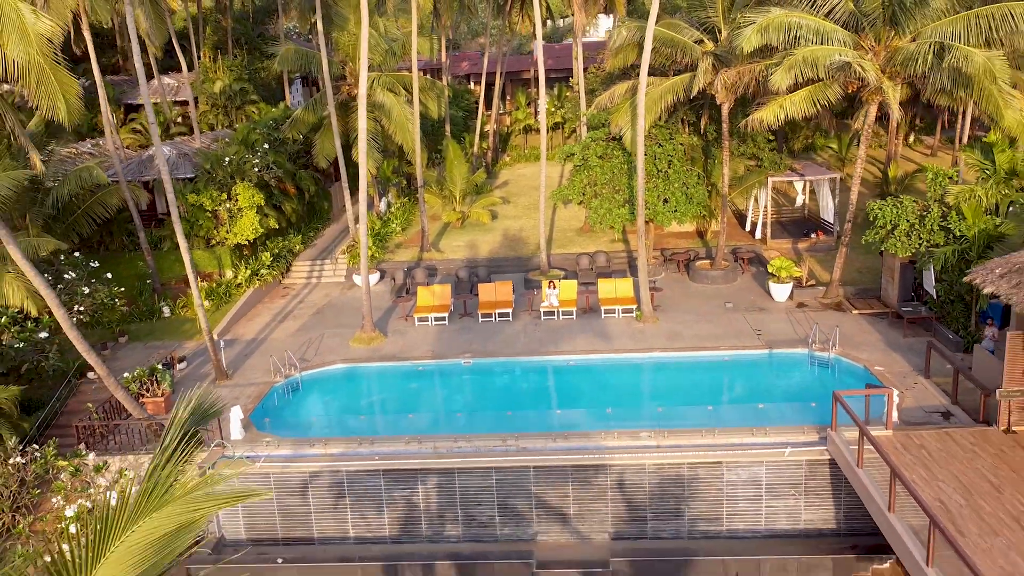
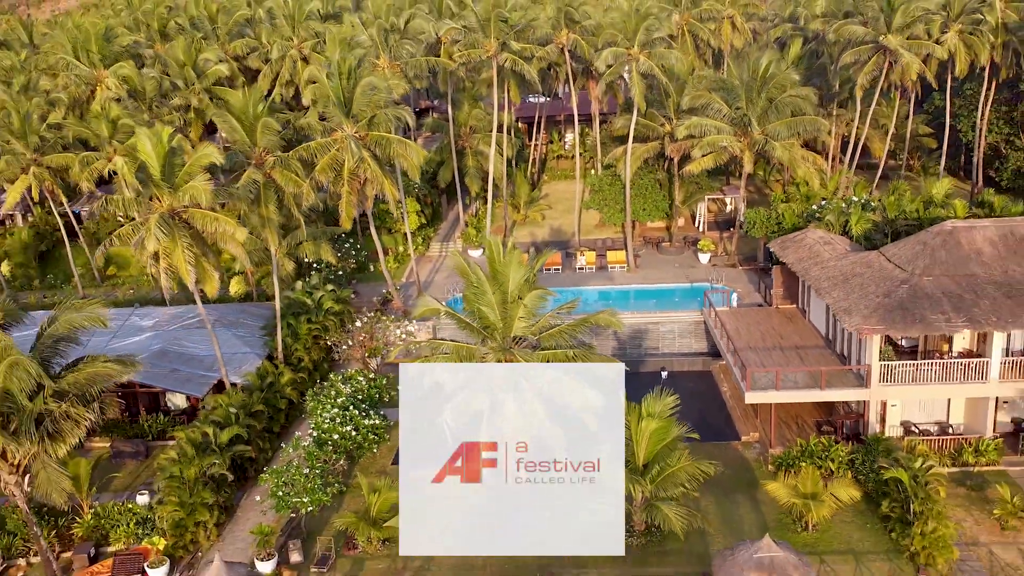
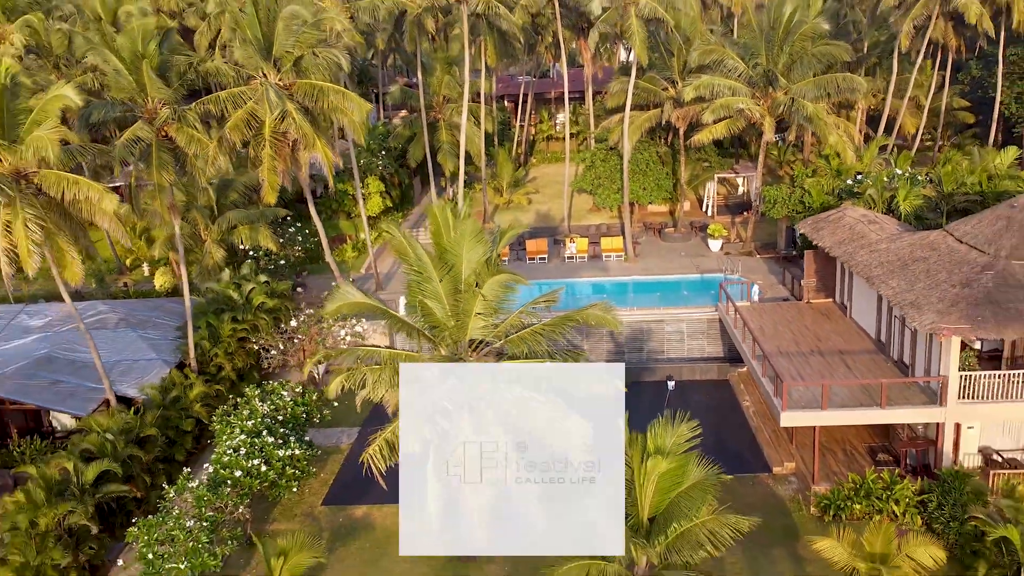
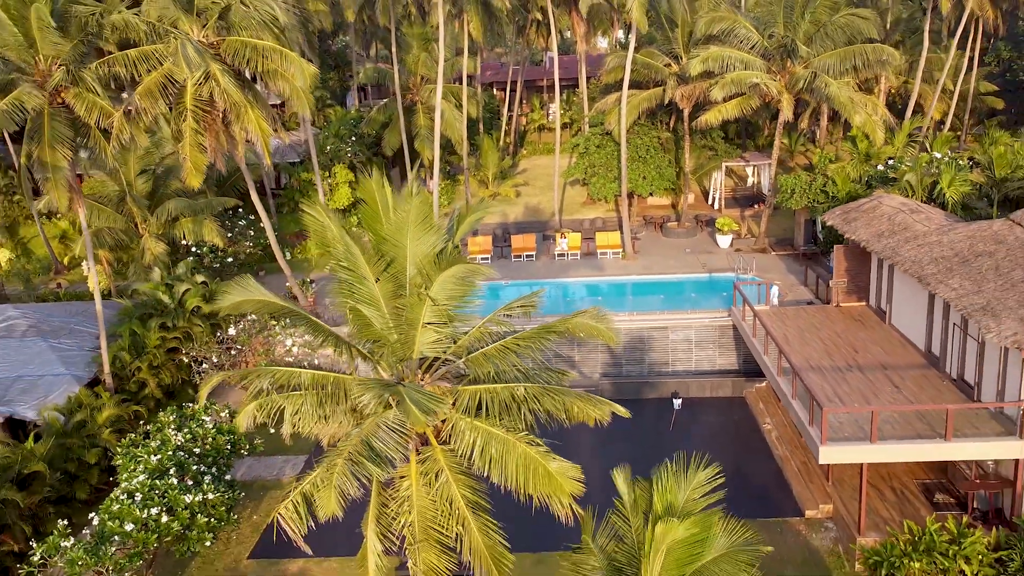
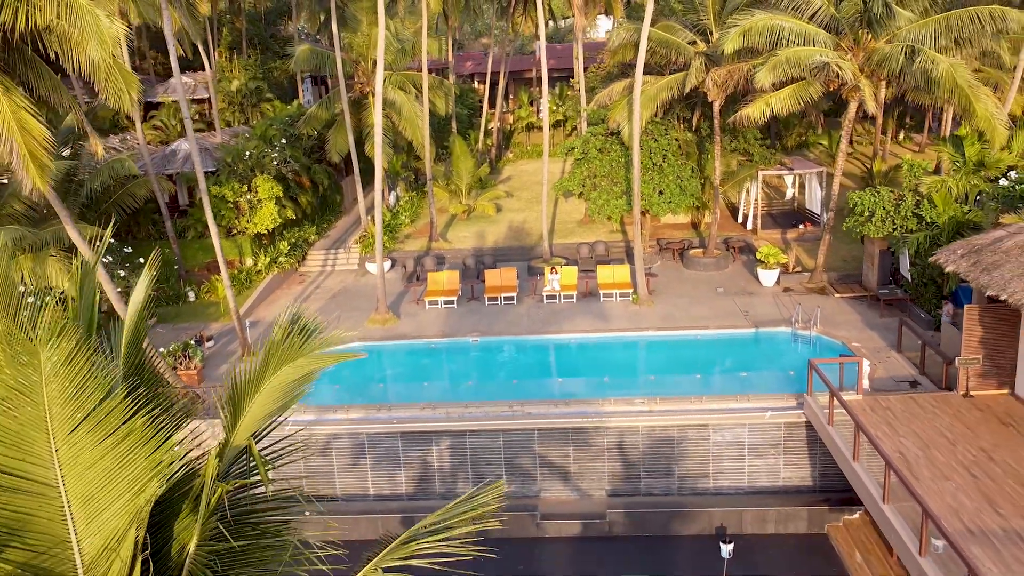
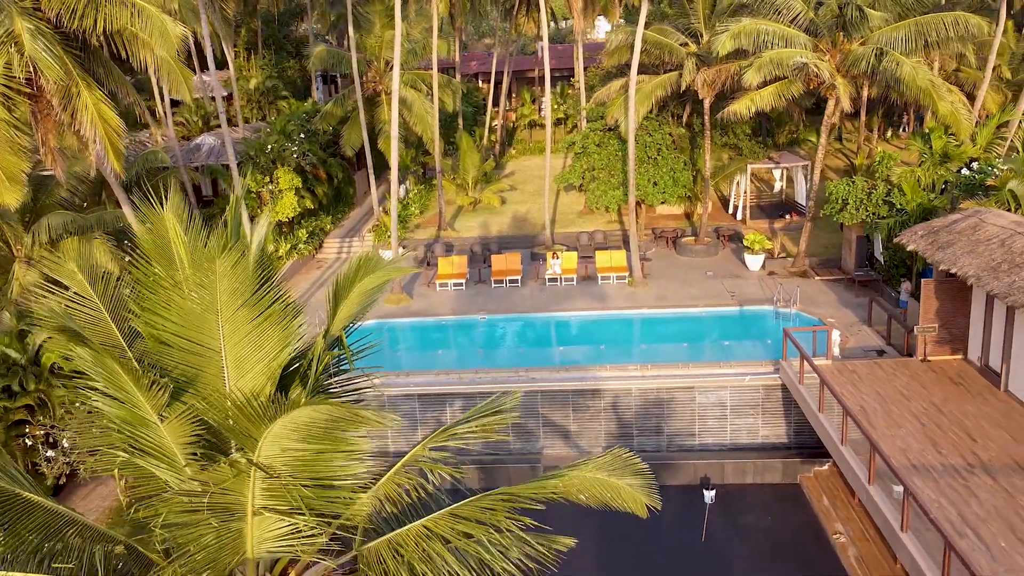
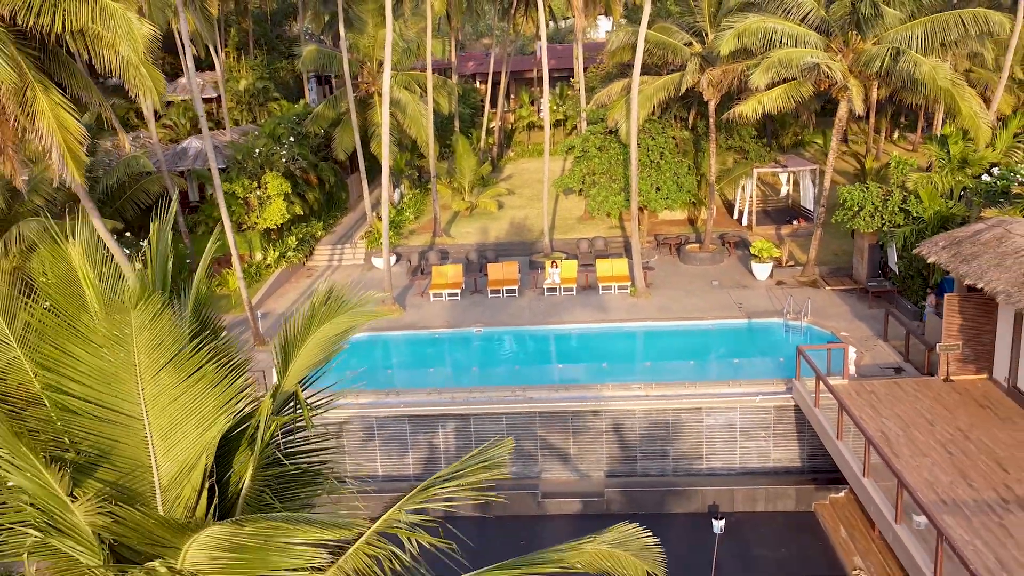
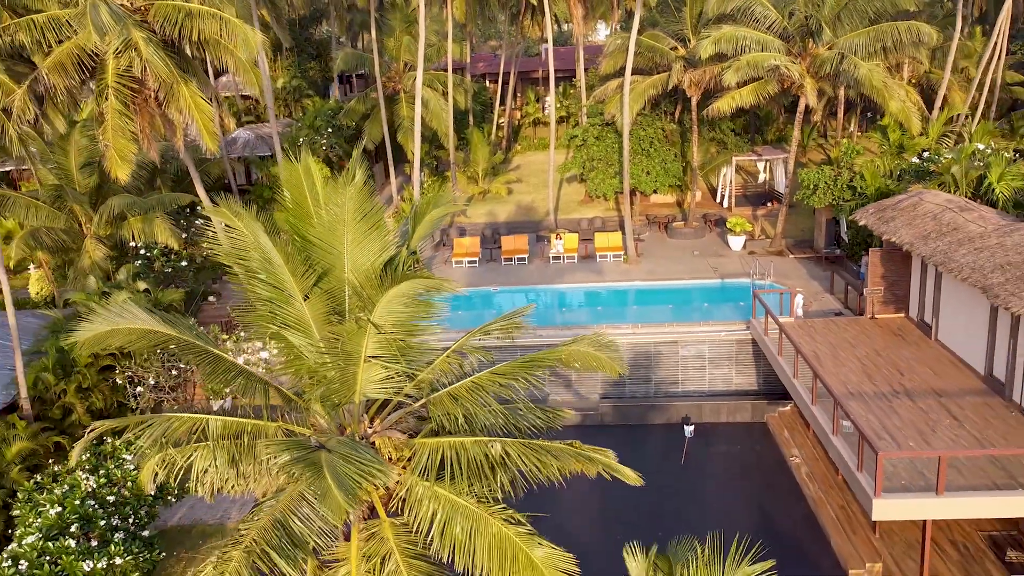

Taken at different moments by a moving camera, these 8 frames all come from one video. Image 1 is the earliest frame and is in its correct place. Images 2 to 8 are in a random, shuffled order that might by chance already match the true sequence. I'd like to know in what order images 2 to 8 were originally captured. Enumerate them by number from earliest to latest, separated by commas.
5, 7, 6, 8, 4, 3, 2
